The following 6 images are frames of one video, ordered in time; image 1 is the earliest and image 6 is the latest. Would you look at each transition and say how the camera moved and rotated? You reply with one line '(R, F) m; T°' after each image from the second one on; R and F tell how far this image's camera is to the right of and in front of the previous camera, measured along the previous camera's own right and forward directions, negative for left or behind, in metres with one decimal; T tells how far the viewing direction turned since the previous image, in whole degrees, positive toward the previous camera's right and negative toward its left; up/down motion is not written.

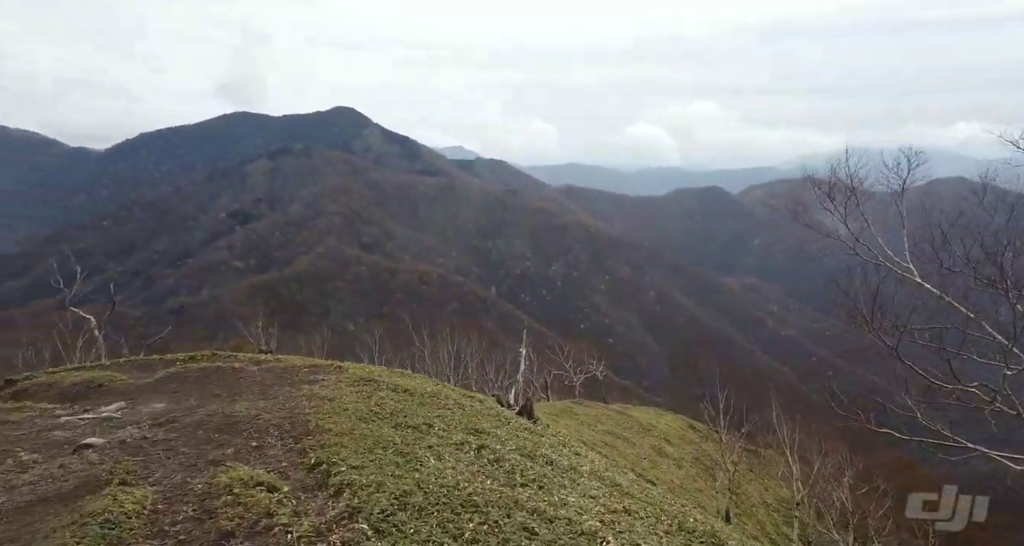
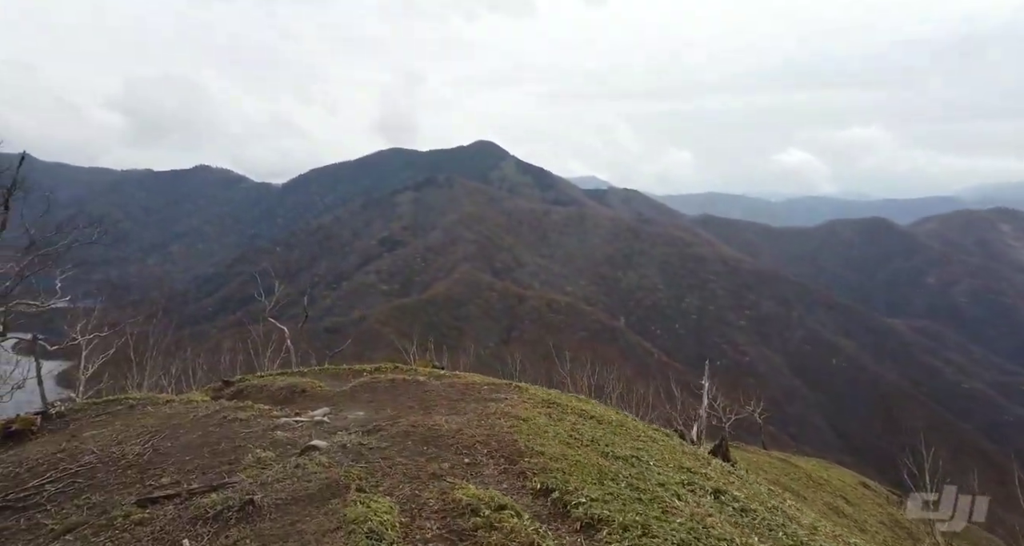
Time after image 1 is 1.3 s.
(-0.6, +0.1) m; -12°
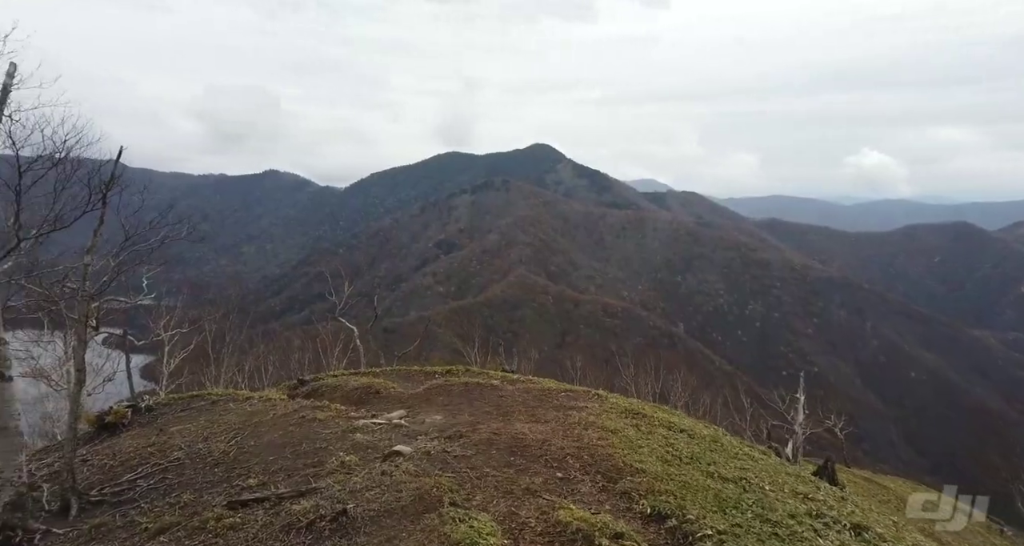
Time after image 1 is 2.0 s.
(-0.3, +0.3) m; -5°
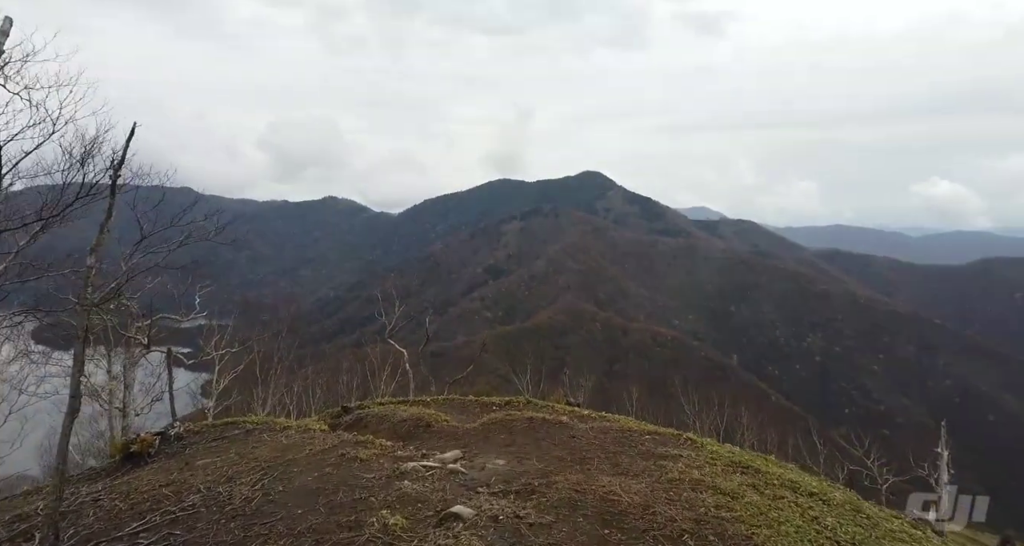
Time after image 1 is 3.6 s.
(-0.3, +1.3) m; -4°
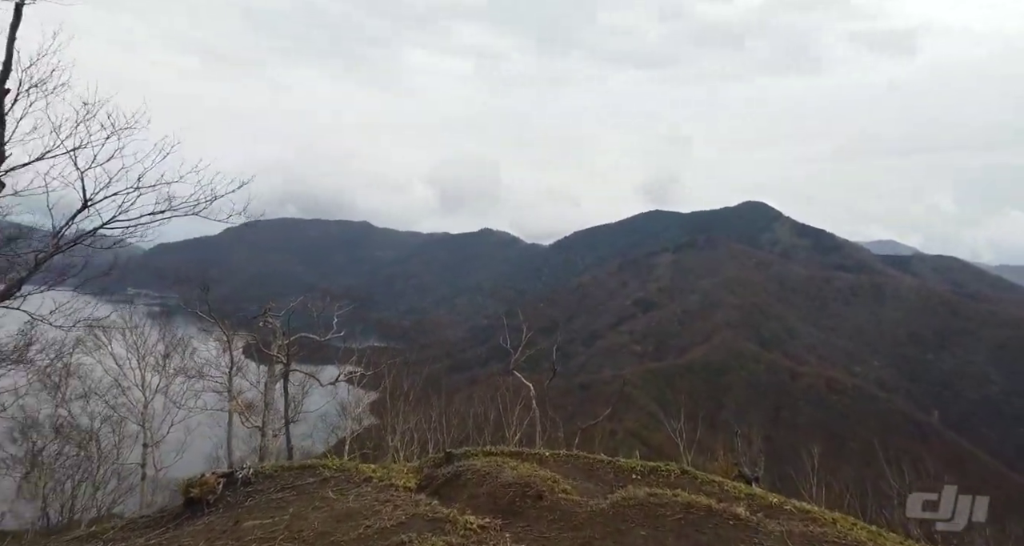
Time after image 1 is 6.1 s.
(+0.1, +2.5) m; -13°
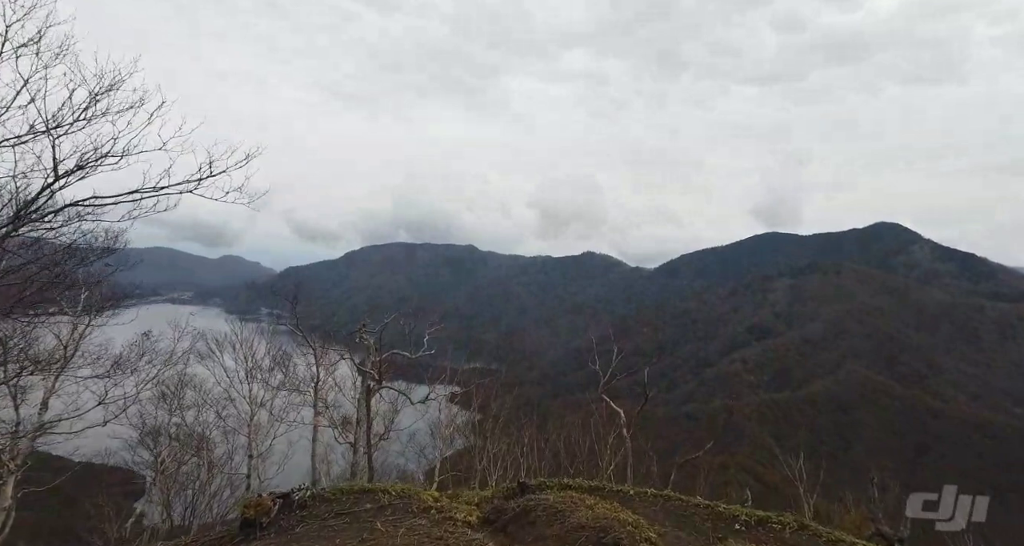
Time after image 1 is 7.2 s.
(+0.3, +0.9) m; -9°
